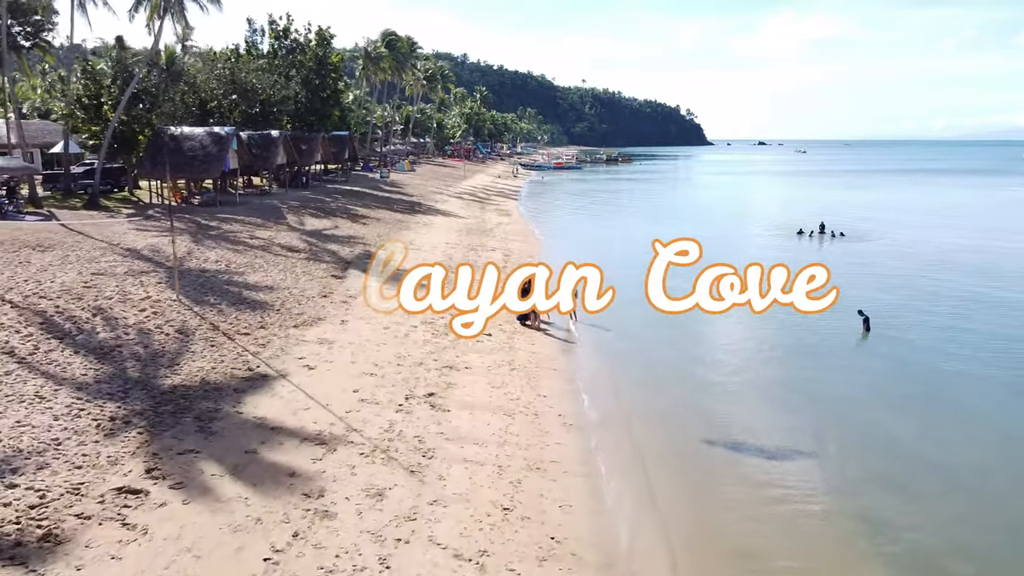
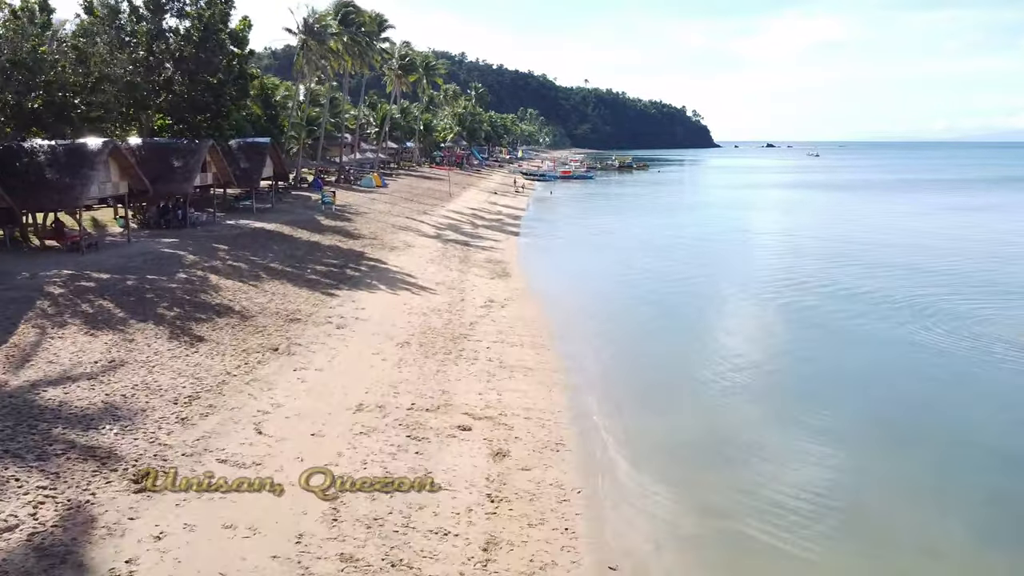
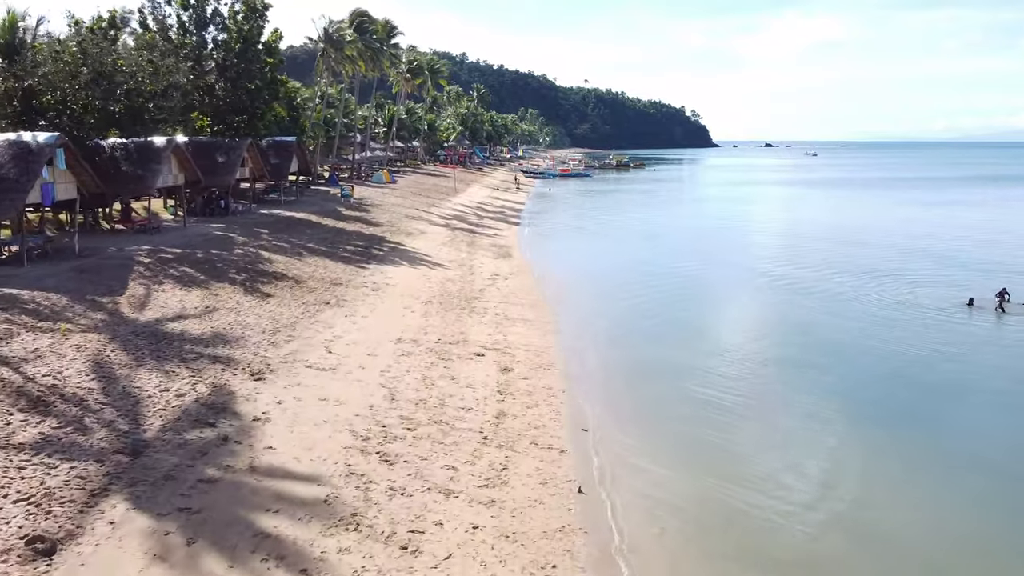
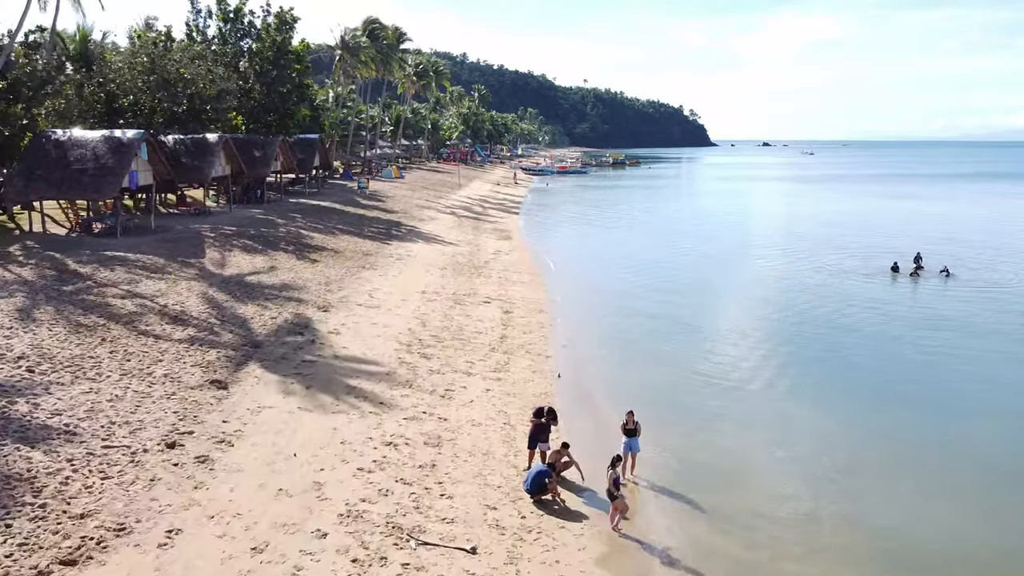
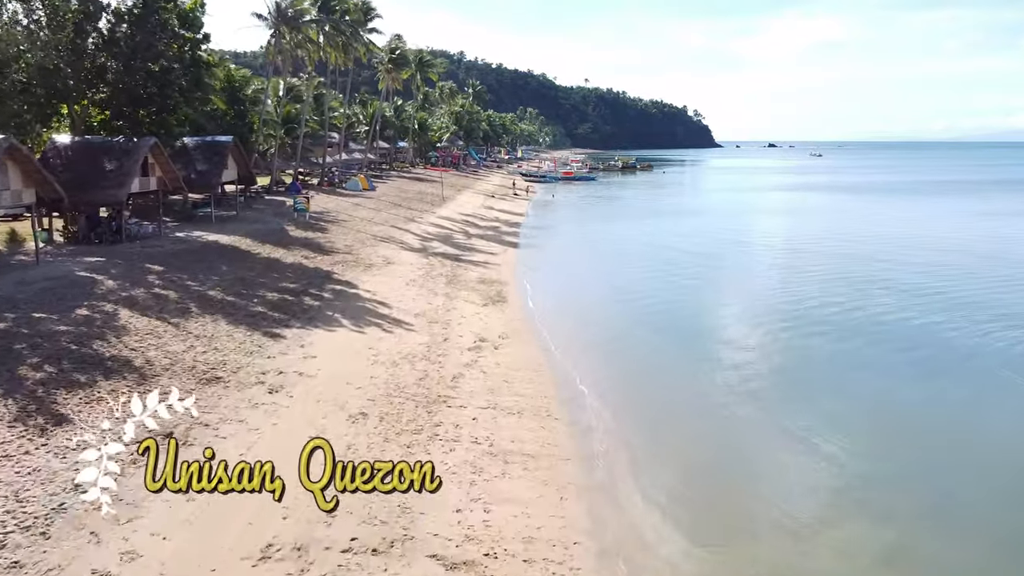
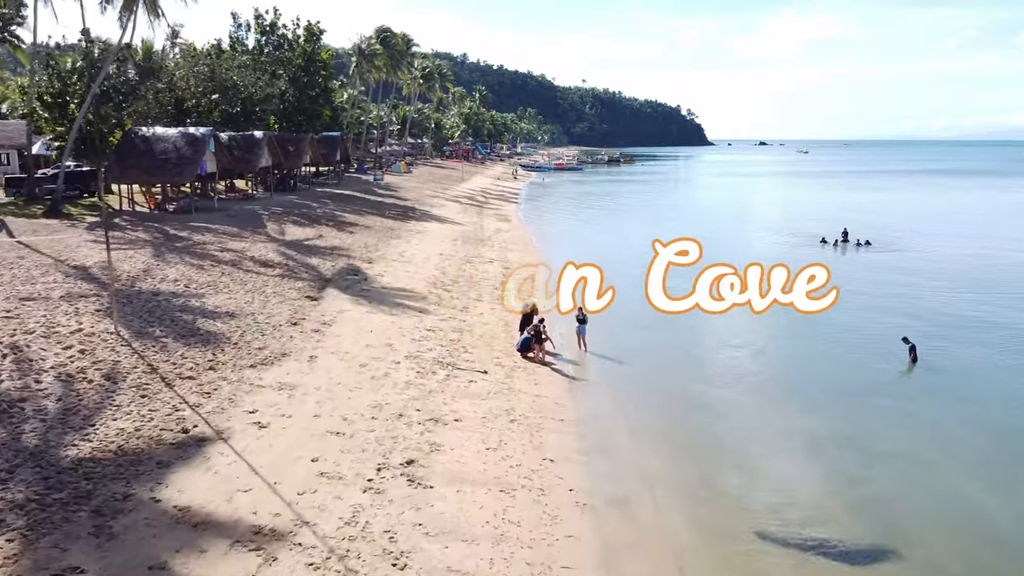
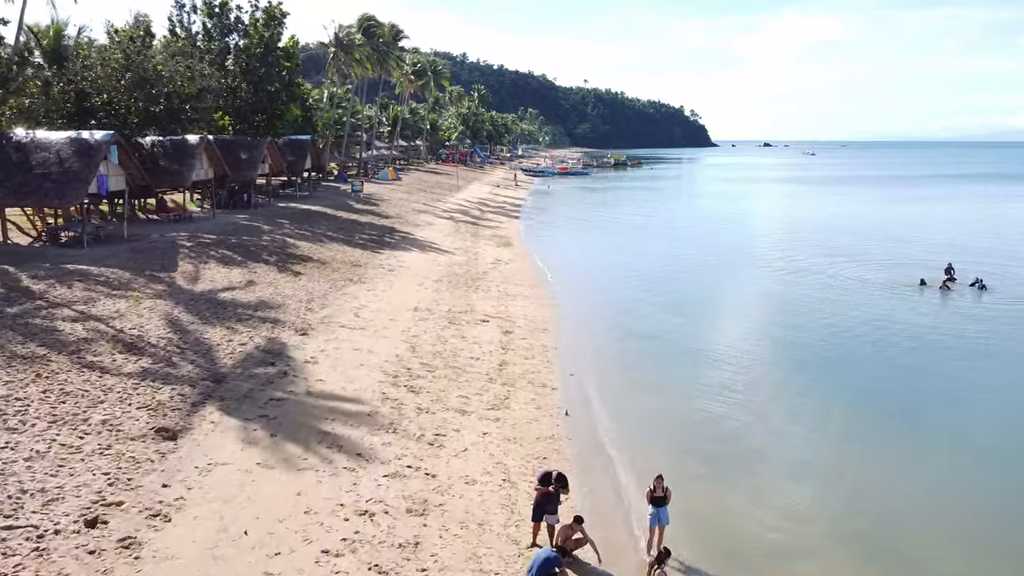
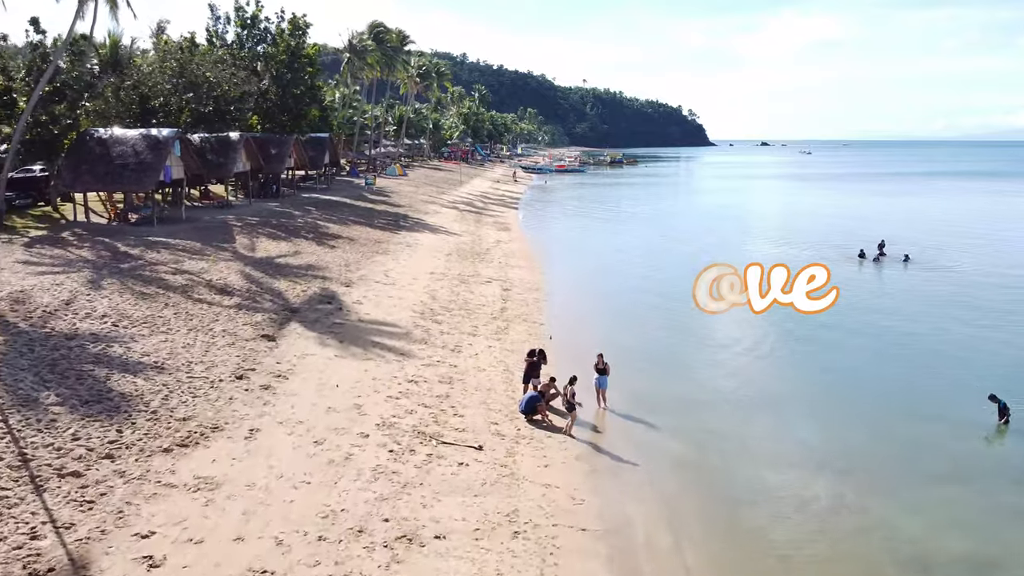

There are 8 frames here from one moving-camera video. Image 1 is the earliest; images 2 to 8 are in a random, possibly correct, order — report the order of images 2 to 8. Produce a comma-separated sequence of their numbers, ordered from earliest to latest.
6, 8, 4, 7, 3, 2, 5
